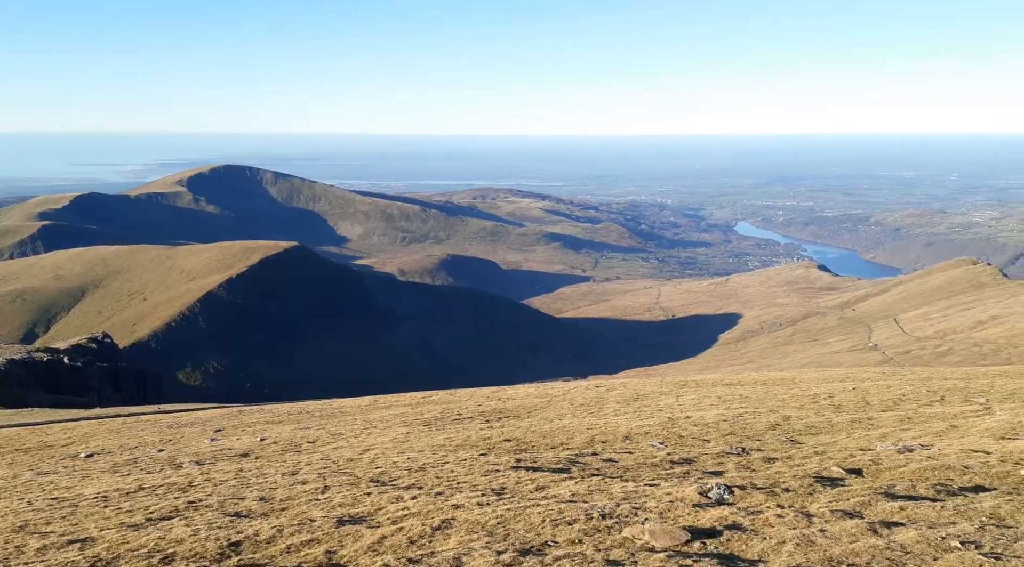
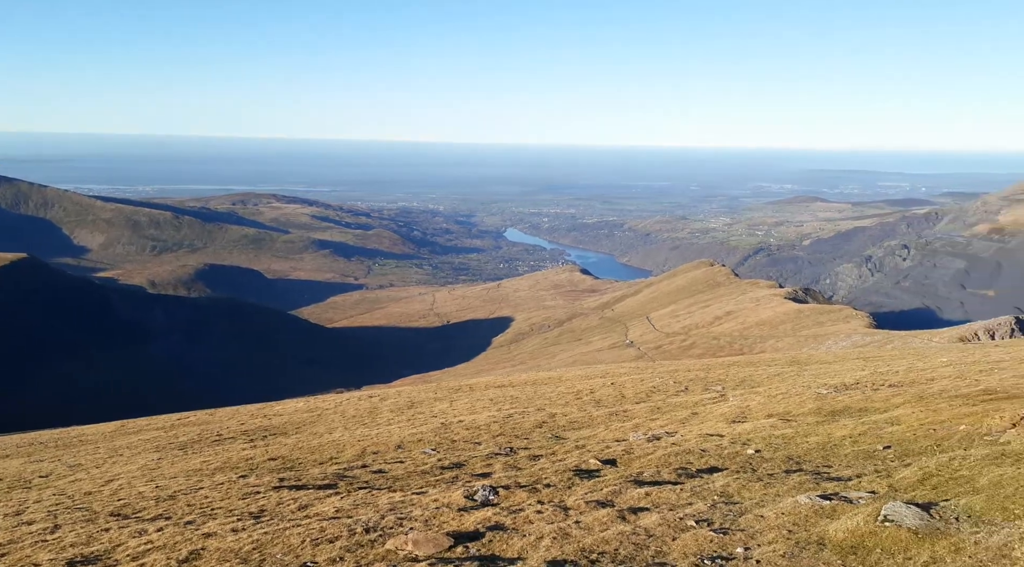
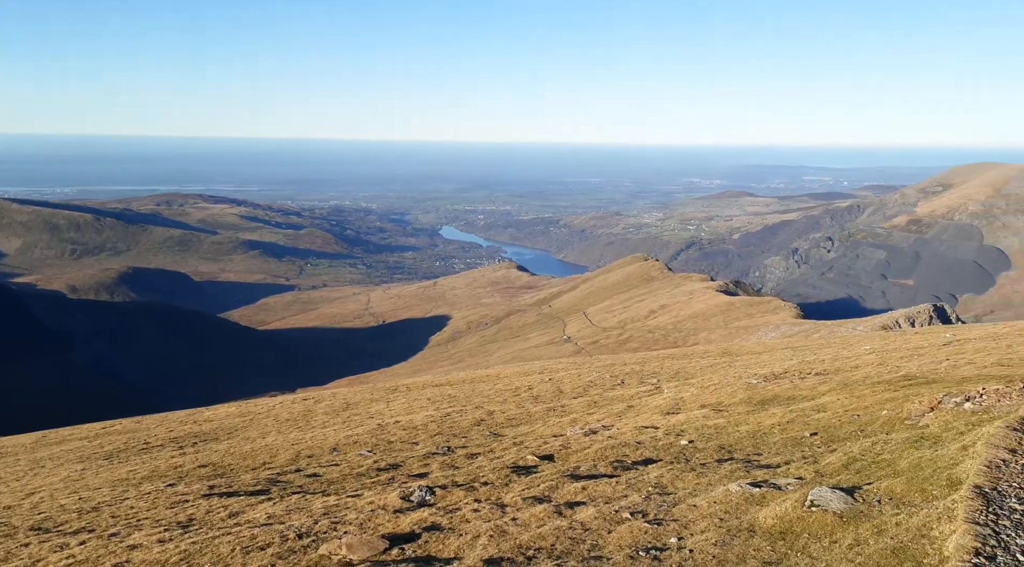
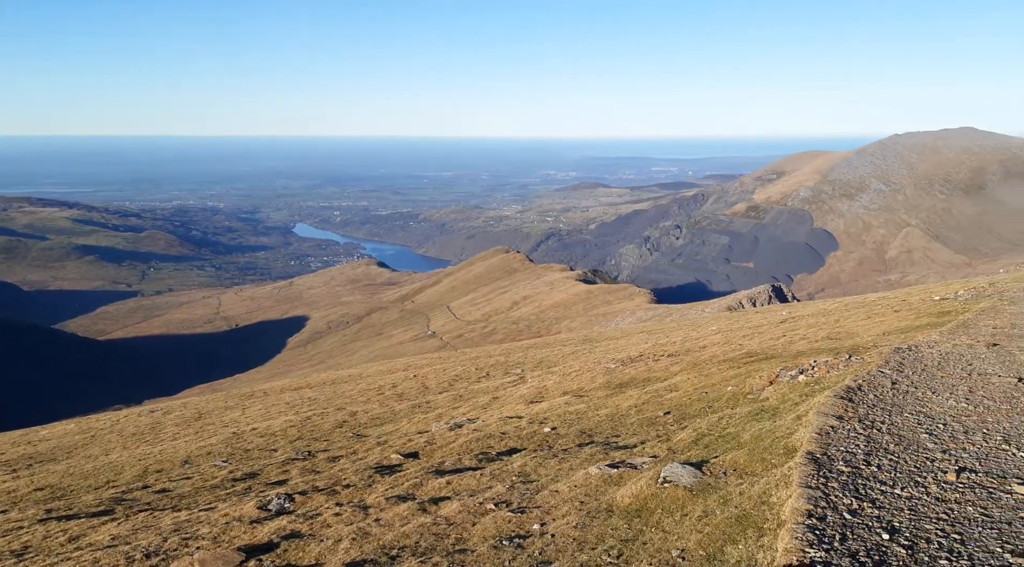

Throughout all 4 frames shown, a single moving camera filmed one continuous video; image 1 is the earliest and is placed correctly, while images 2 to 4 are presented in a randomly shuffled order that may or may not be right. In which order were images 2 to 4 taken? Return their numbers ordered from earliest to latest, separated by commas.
2, 3, 4
